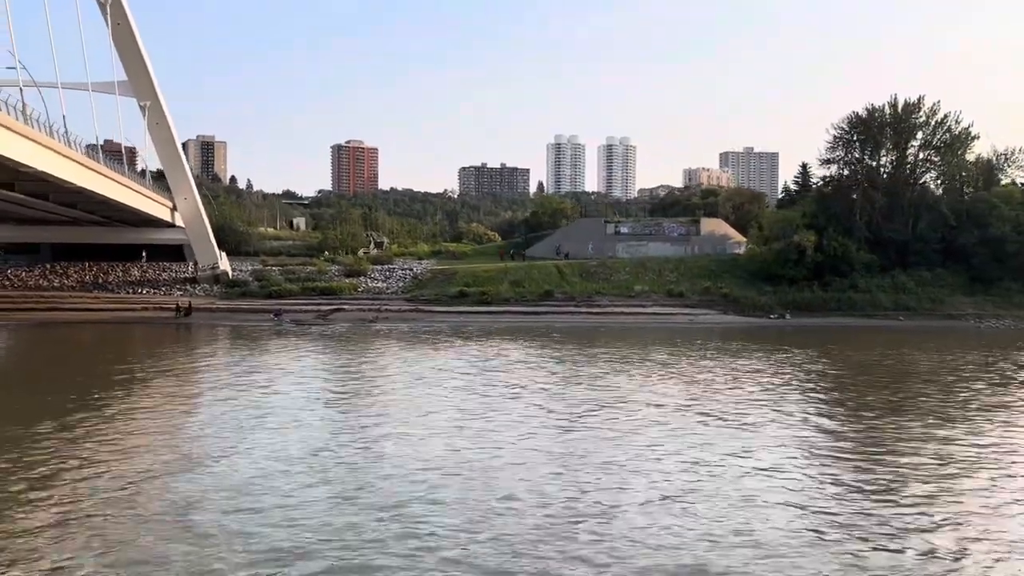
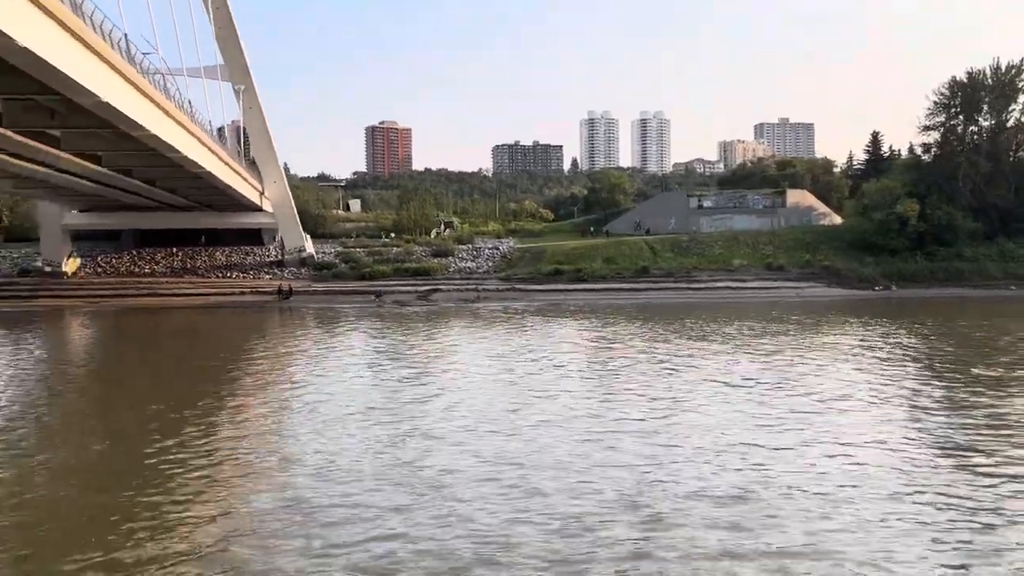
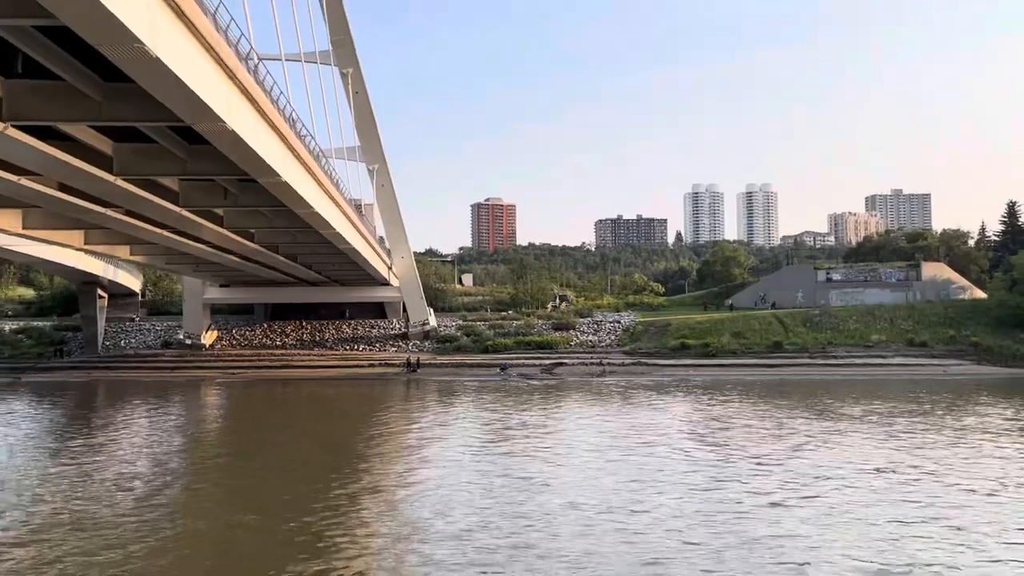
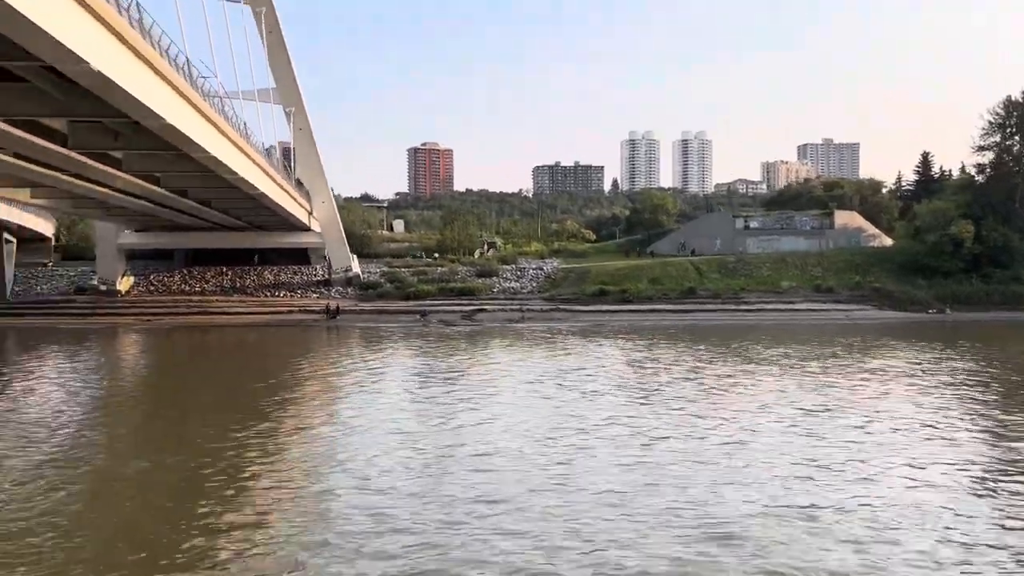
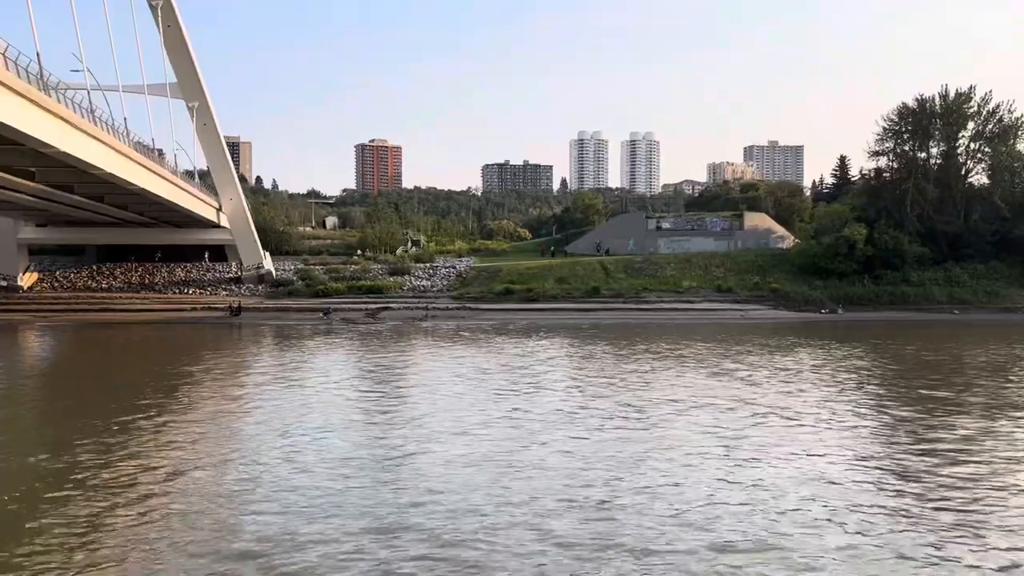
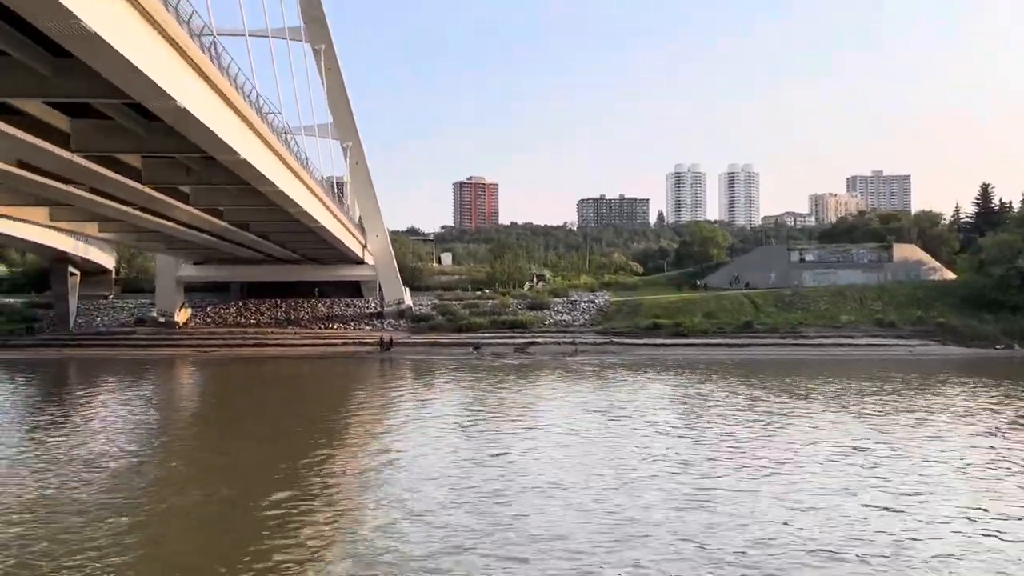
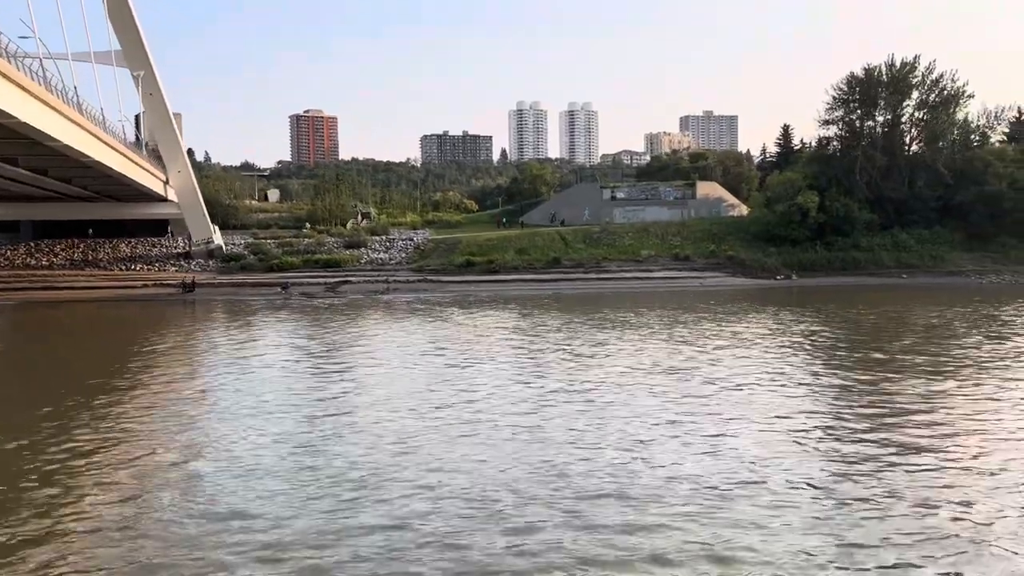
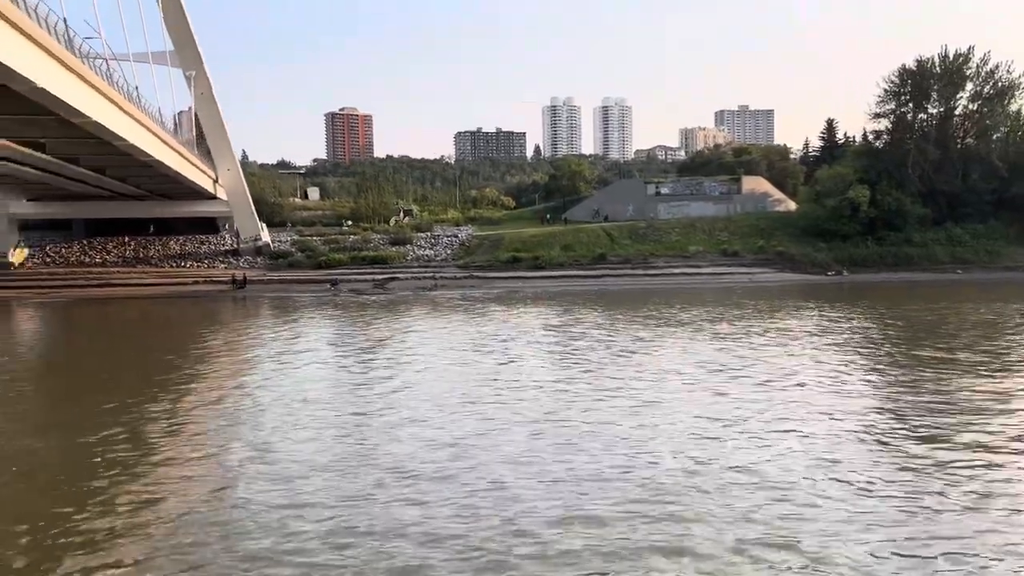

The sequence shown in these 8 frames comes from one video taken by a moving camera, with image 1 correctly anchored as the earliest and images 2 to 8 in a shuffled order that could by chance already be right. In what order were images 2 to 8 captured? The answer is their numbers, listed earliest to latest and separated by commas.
5, 7, 8, 2, 4, 6, 3
